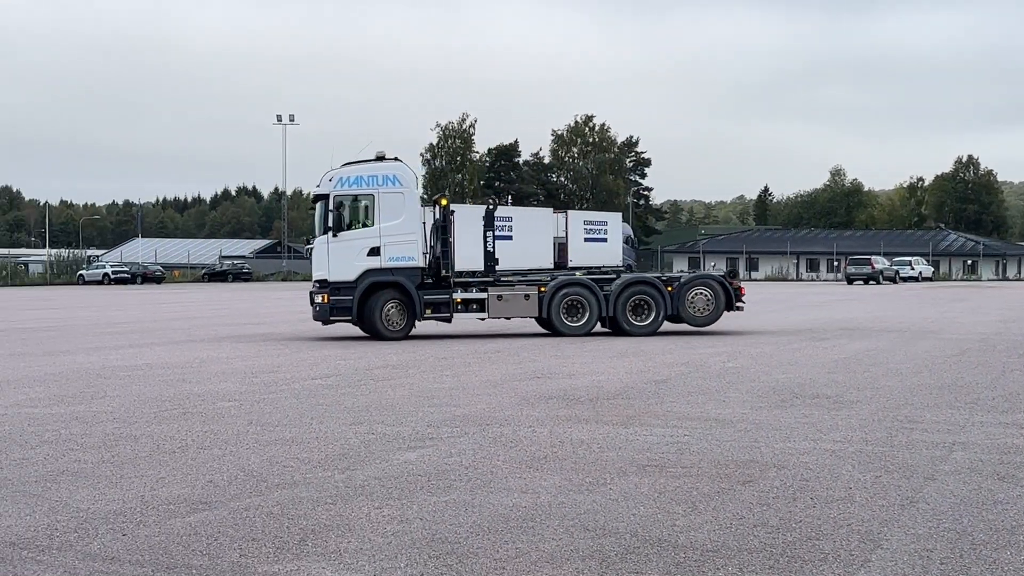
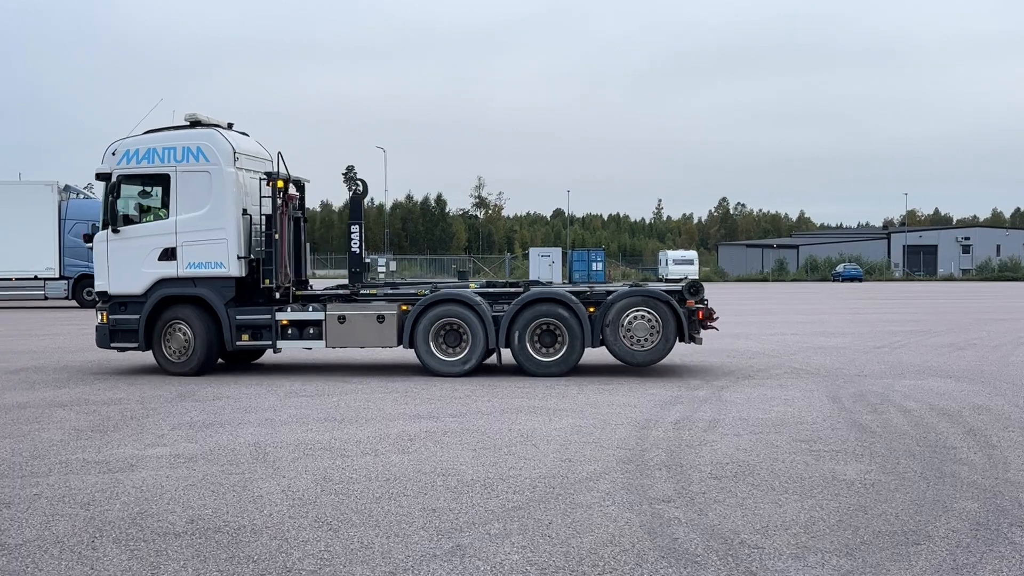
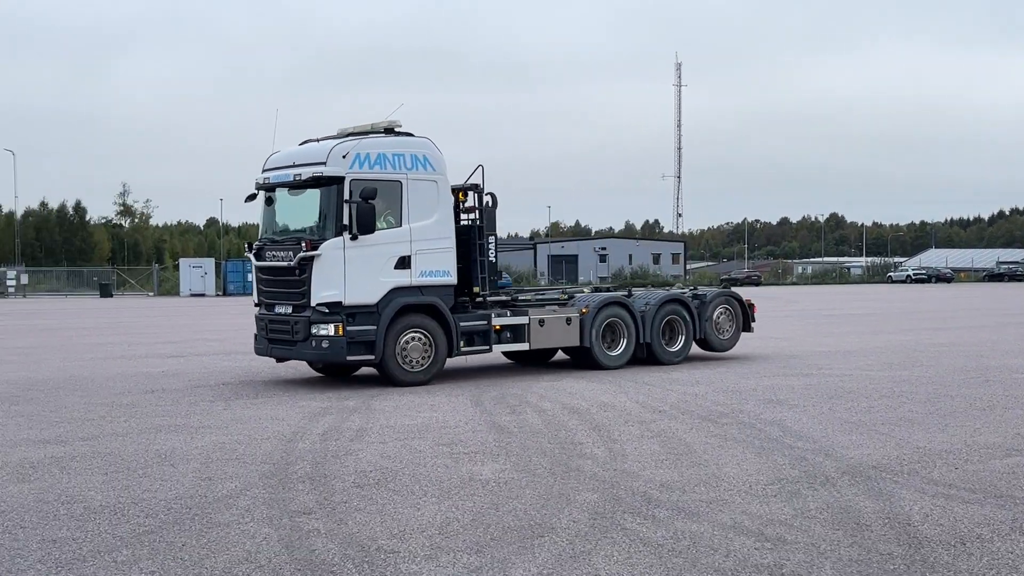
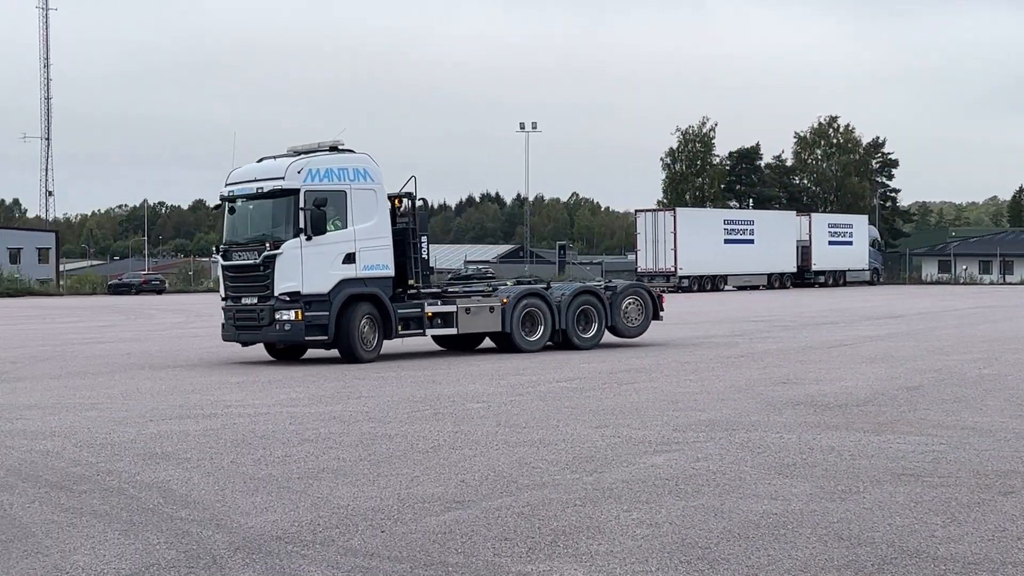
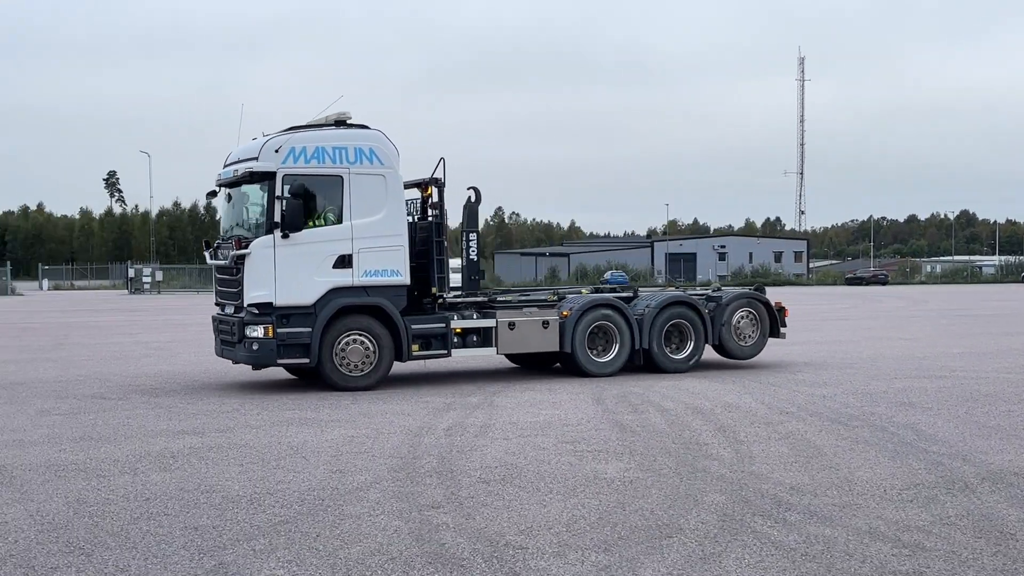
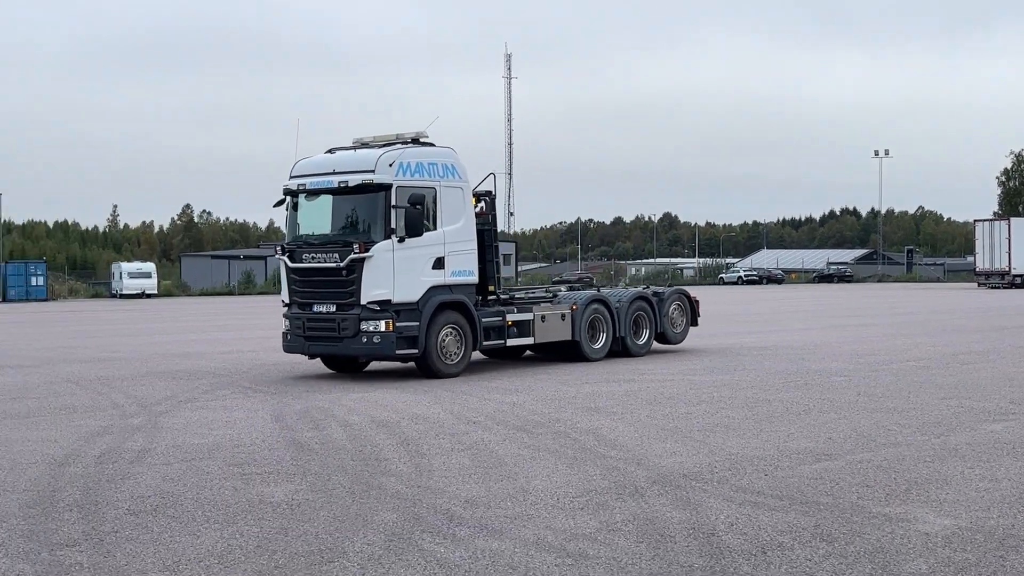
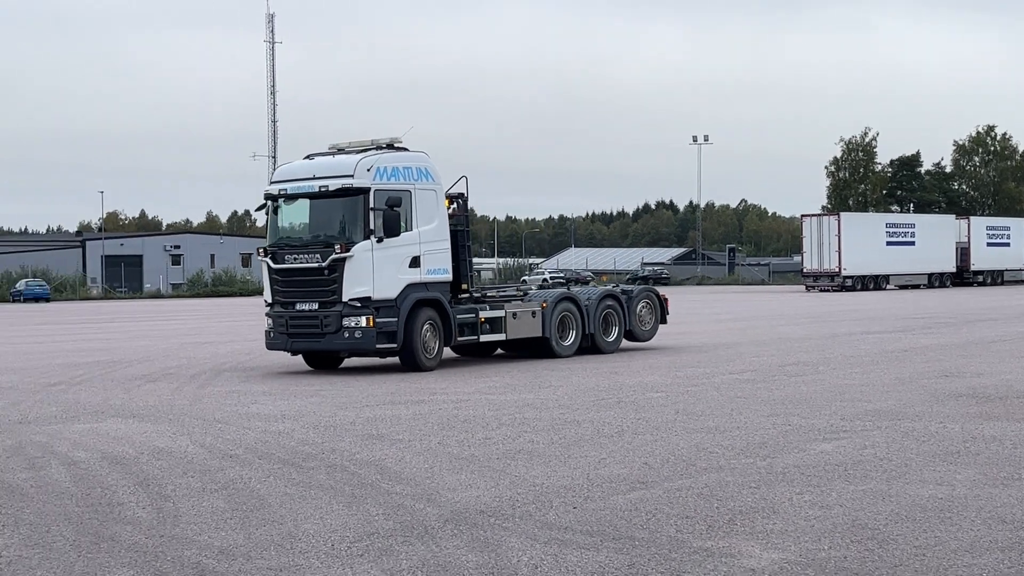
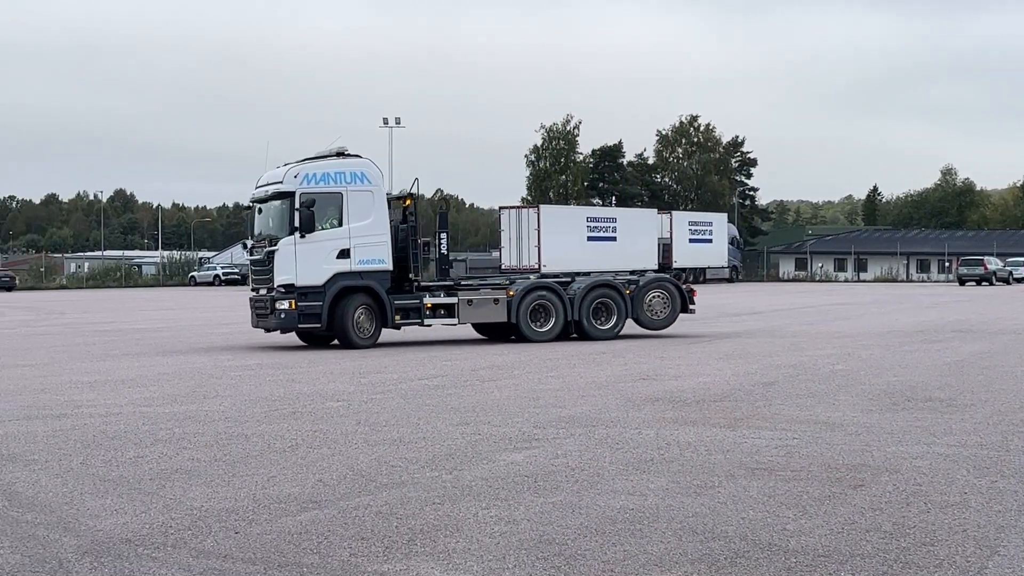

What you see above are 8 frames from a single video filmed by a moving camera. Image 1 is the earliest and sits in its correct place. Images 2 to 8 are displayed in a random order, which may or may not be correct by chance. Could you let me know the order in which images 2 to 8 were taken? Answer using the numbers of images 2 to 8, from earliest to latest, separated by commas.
8, 4, 7, 6, 3, 5, 2
